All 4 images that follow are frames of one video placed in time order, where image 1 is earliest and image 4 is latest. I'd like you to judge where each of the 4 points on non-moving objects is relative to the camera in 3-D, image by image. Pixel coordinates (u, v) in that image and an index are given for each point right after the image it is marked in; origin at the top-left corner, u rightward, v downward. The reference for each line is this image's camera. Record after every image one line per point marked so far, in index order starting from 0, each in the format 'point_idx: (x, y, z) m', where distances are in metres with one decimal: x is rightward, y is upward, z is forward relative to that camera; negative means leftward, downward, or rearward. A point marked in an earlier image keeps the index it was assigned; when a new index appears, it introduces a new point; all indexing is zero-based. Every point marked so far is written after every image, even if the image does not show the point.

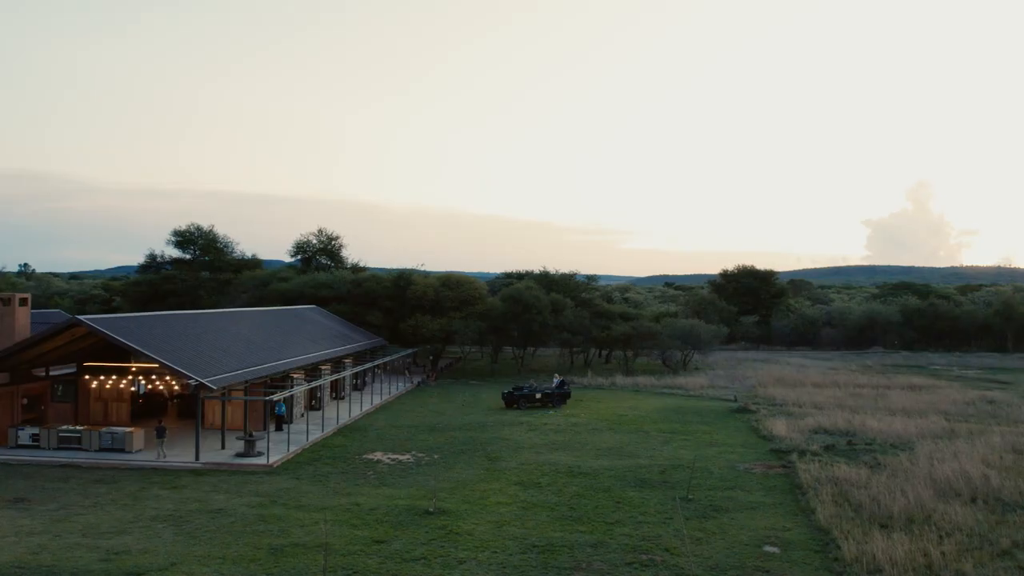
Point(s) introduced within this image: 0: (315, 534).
0: (-3.4, -4.2, +10.8) m
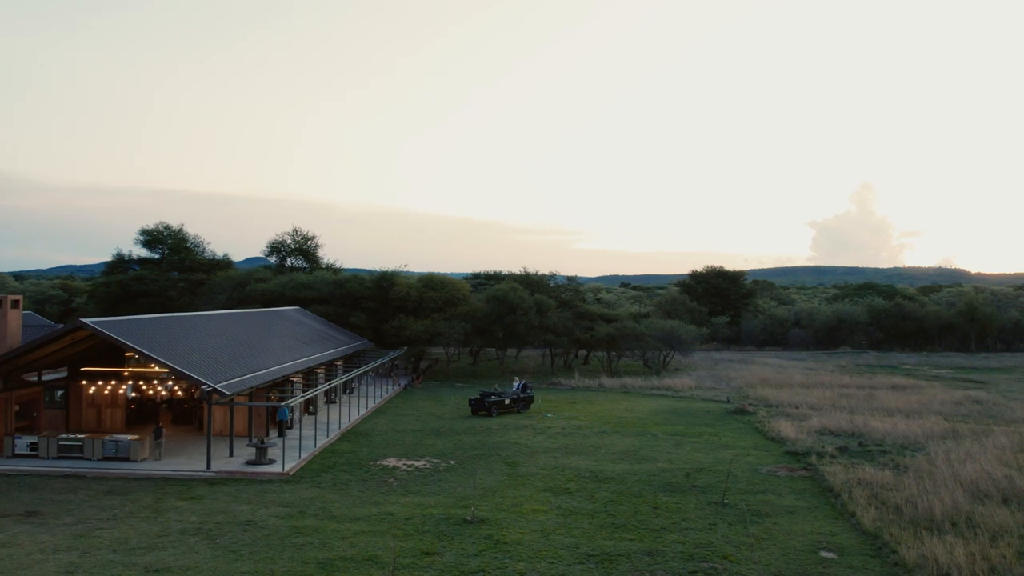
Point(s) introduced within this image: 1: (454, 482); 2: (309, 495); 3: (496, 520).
0: (-2.5, -4.3, +10.4) m
1: (-1.4, -4.8, +15.6) m
2: (-4.6, -4.7, +14.3) m
3: (-0.3, -4.5, +12.2) m
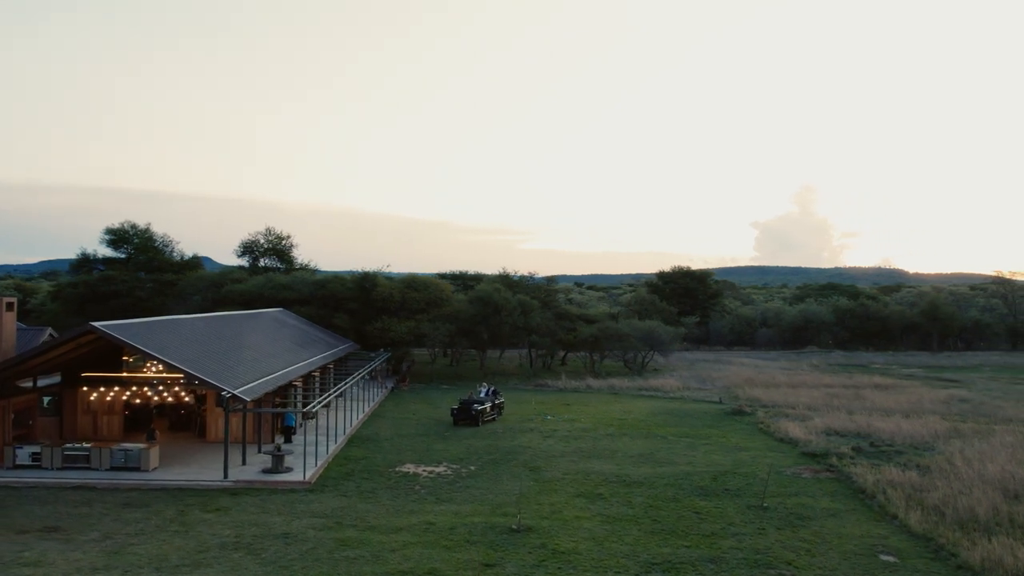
0: (-1.5, -4.4, +10.1) m
1: (-0.7, -4.9, +15.3) m
2: (-3.8, -4.8, +13.8) m
3: (+0.6, -4.5, +11.9) m
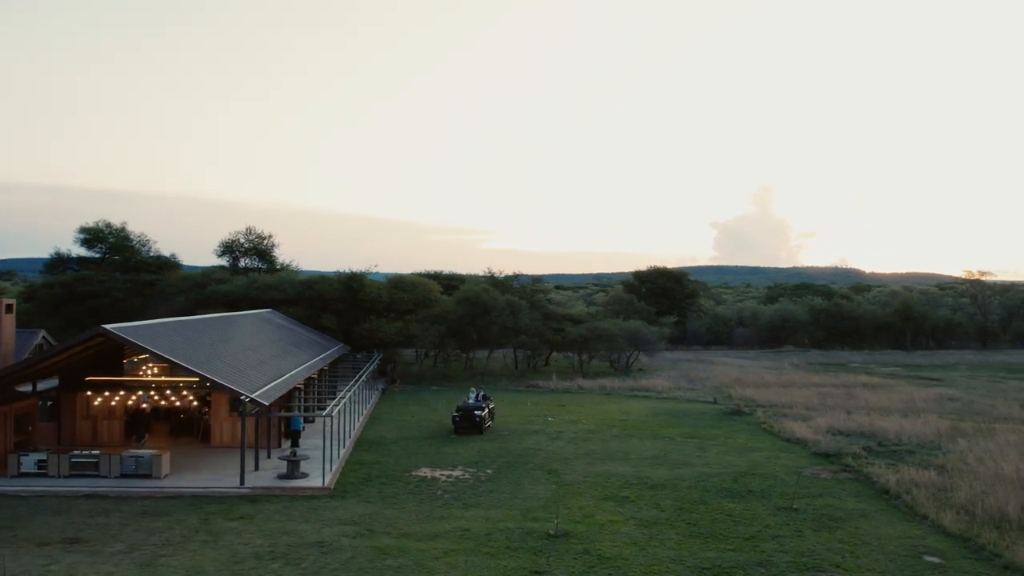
0: (-0.8, -4.4, +9.9) m
1: (-0.1, -4.9, +15.2) m
2: (-3.2, -4.8, +13.6) m
3: (+1.3, -4.6, +11.8) m
